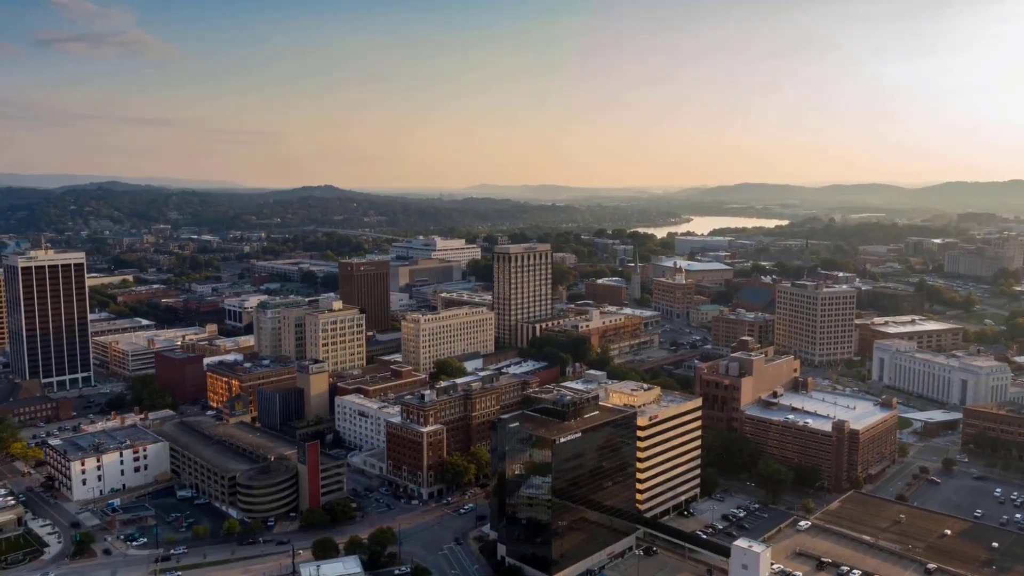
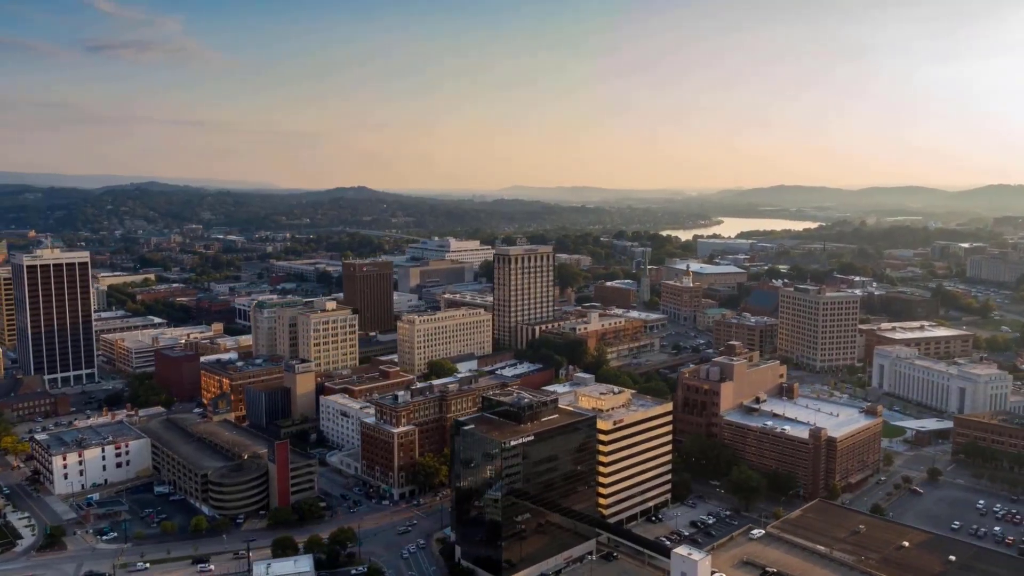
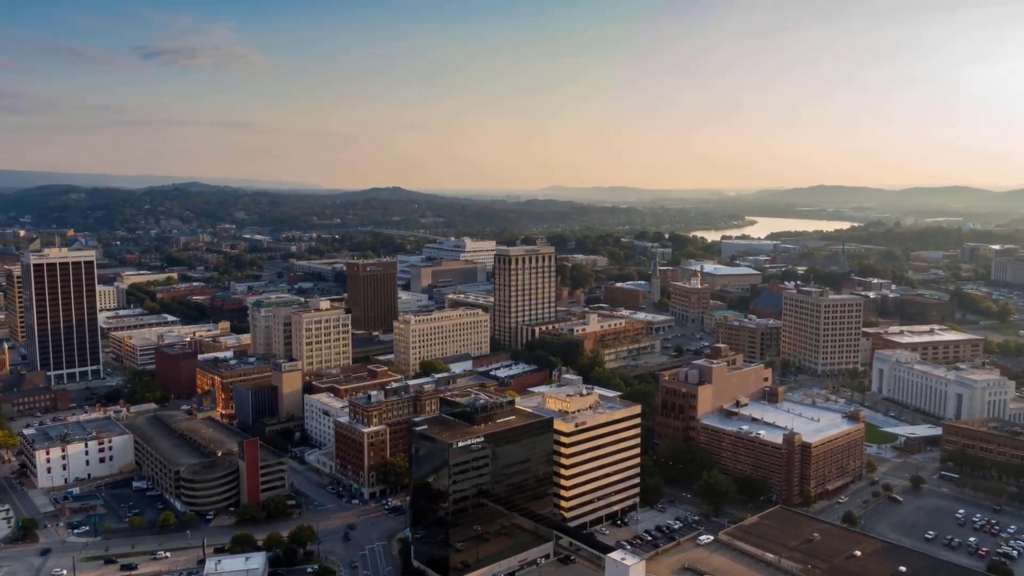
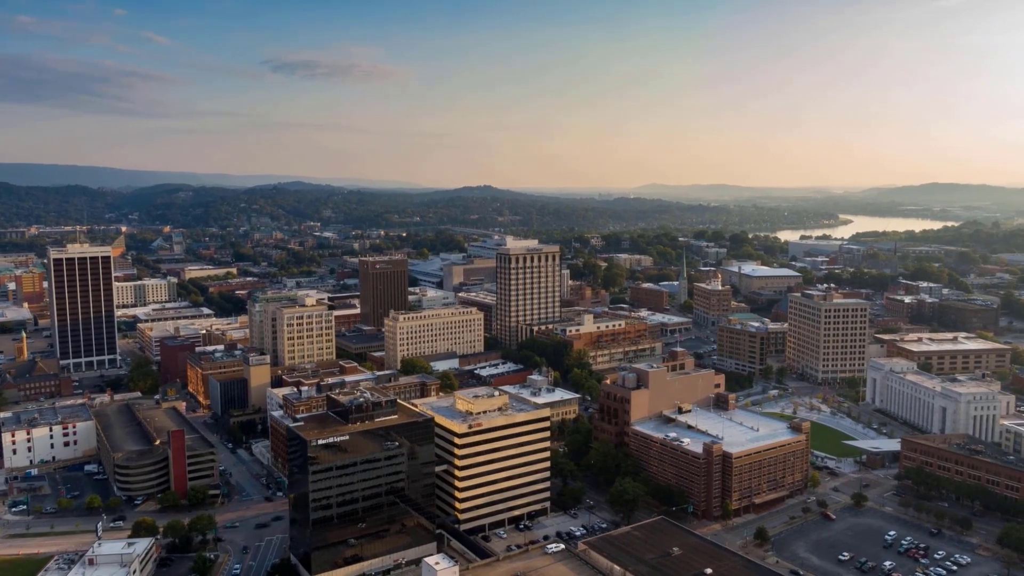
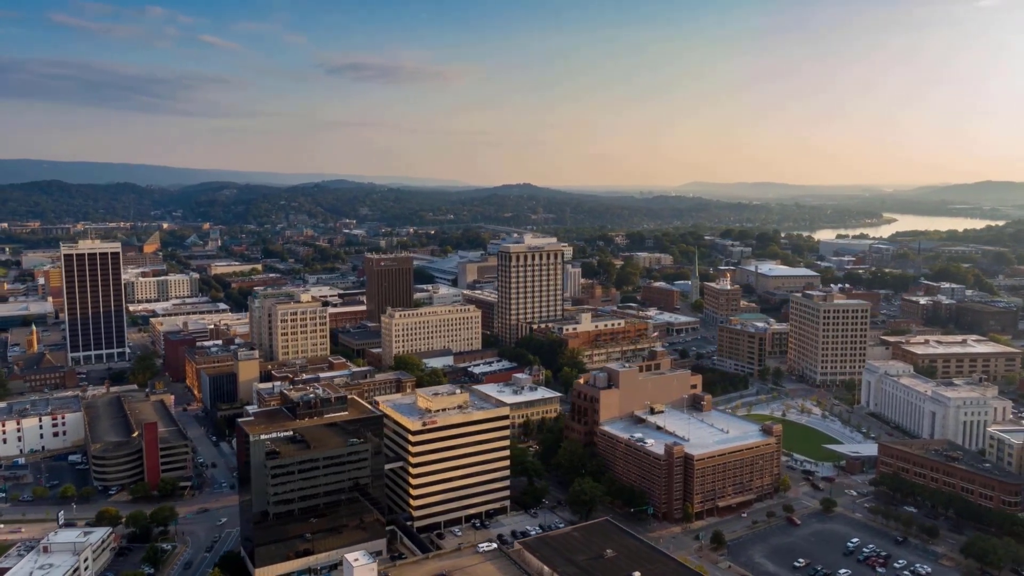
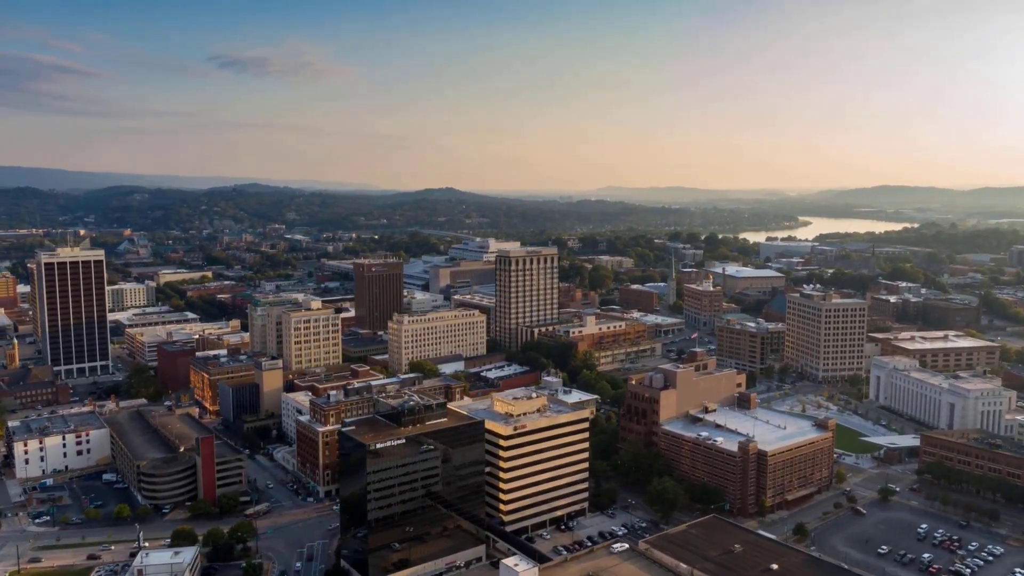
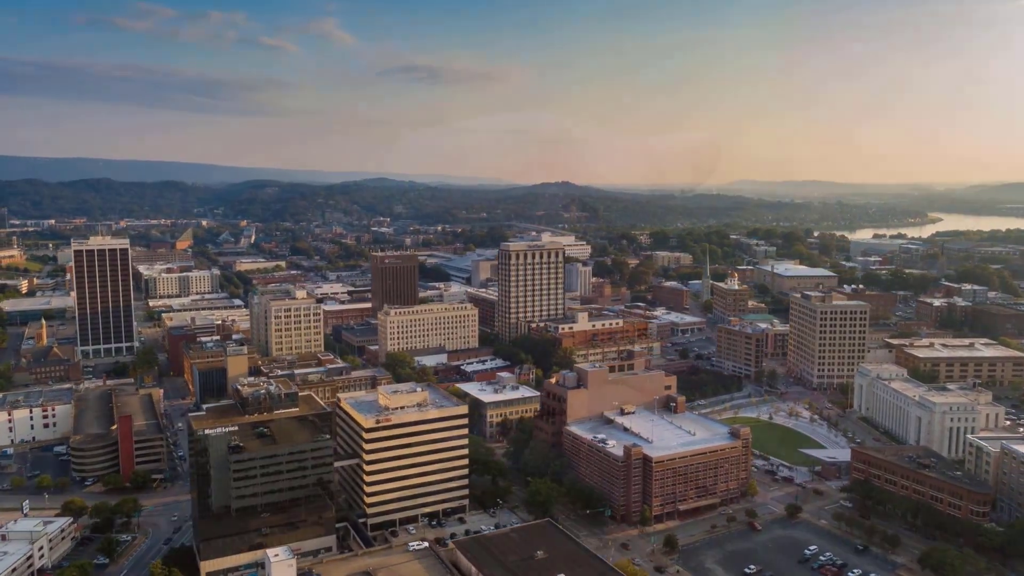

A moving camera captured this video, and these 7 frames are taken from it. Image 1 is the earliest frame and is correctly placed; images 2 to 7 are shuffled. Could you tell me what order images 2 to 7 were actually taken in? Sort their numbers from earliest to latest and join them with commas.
2, 3, 6, 4, 5, 7
